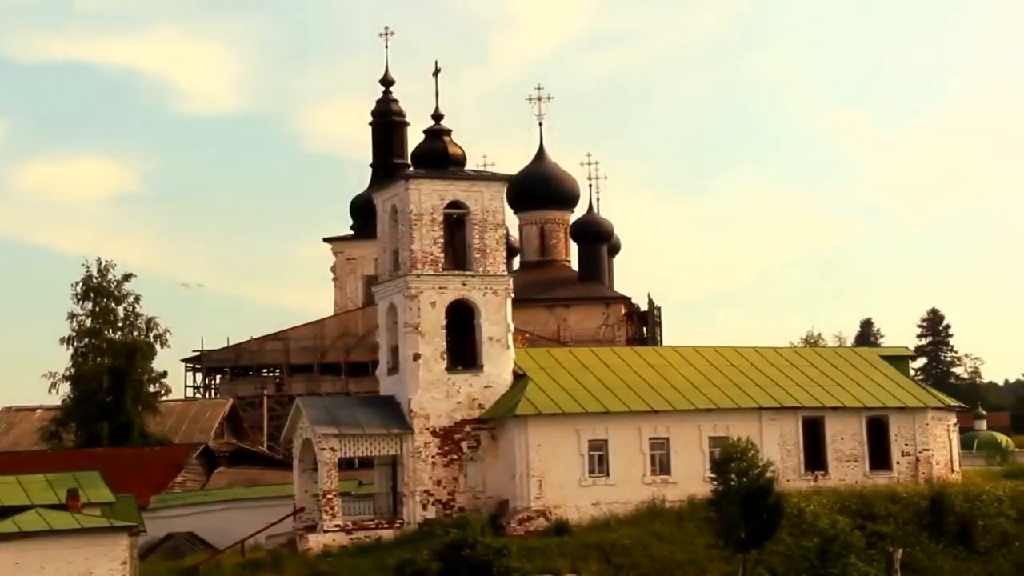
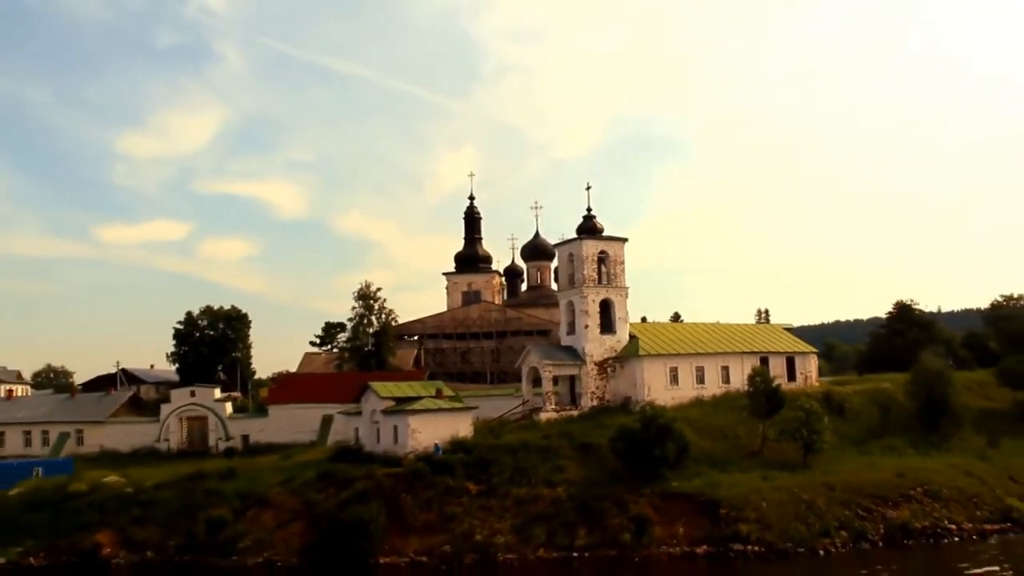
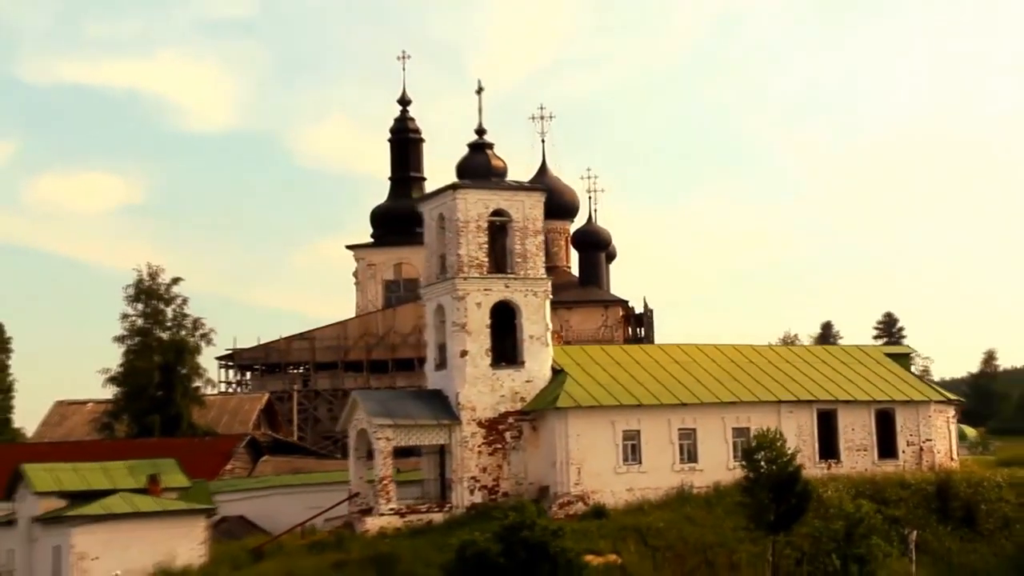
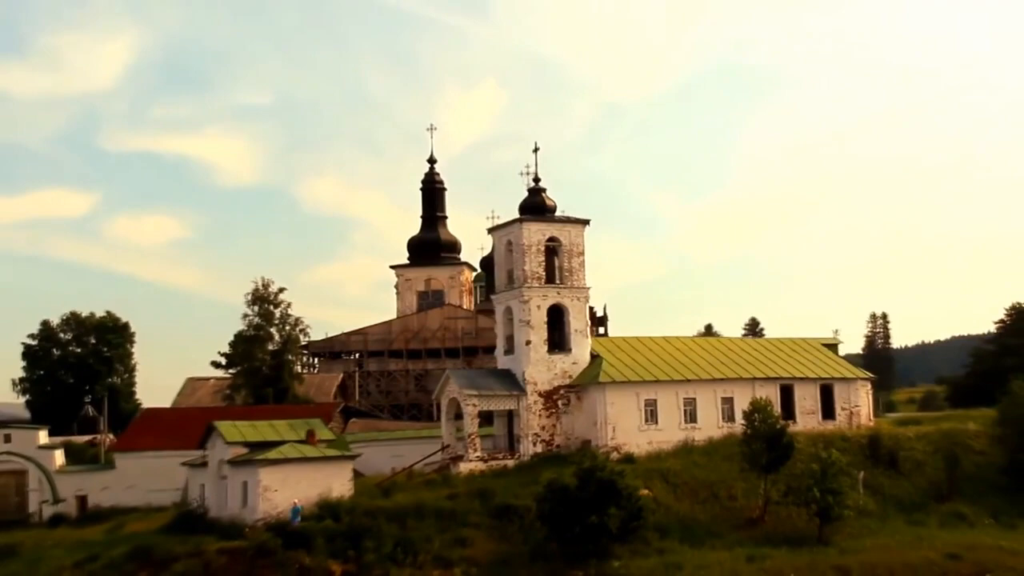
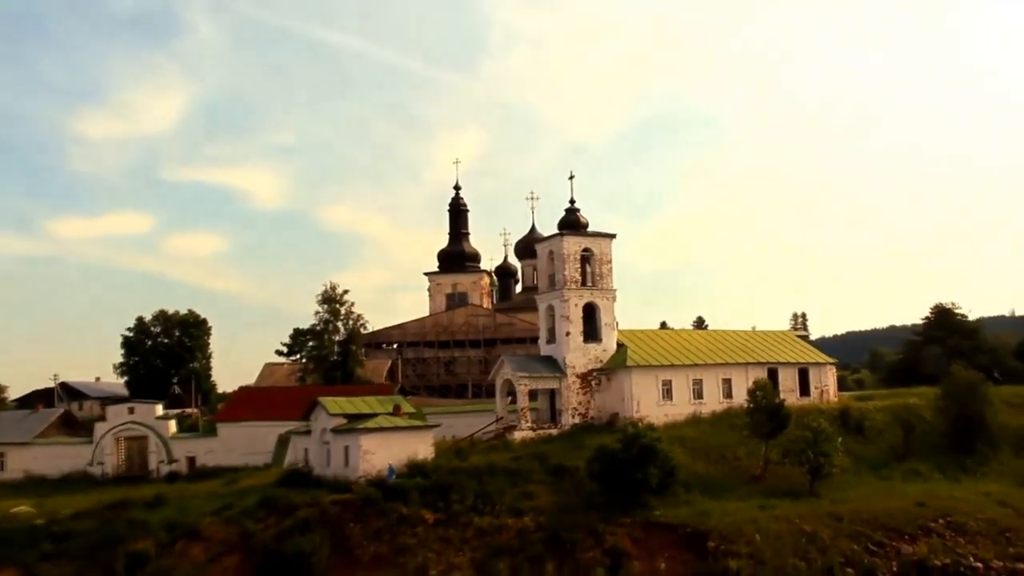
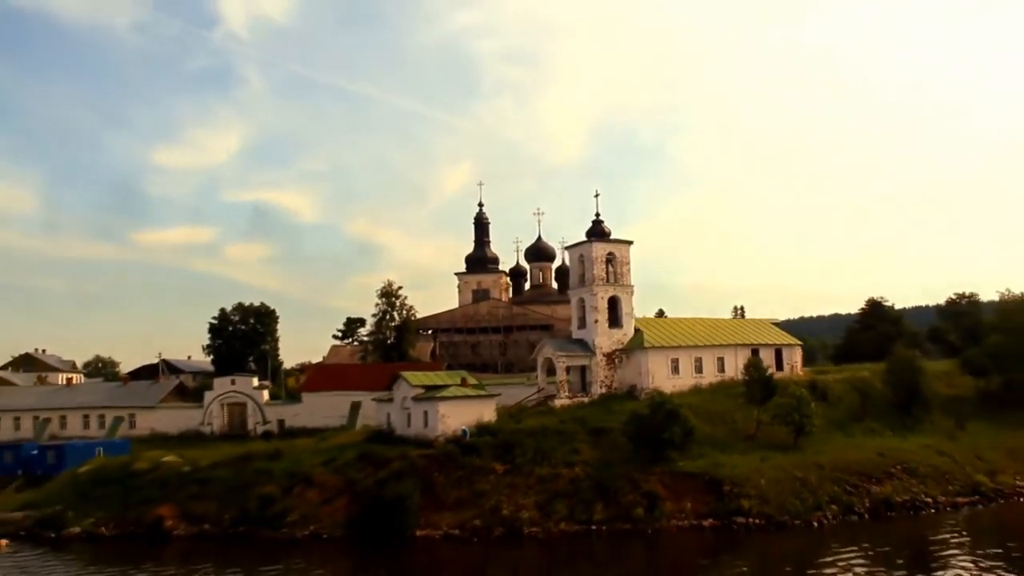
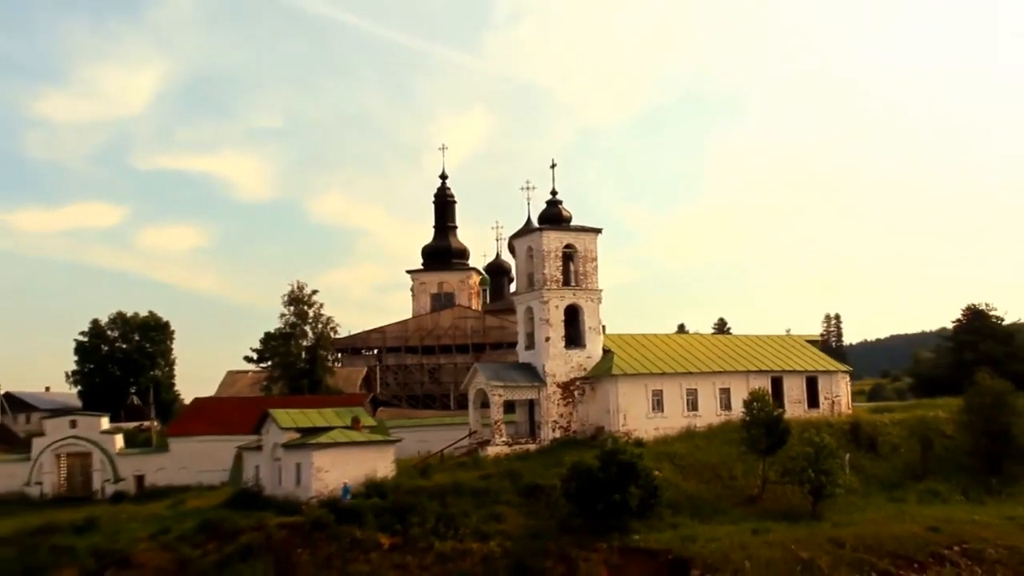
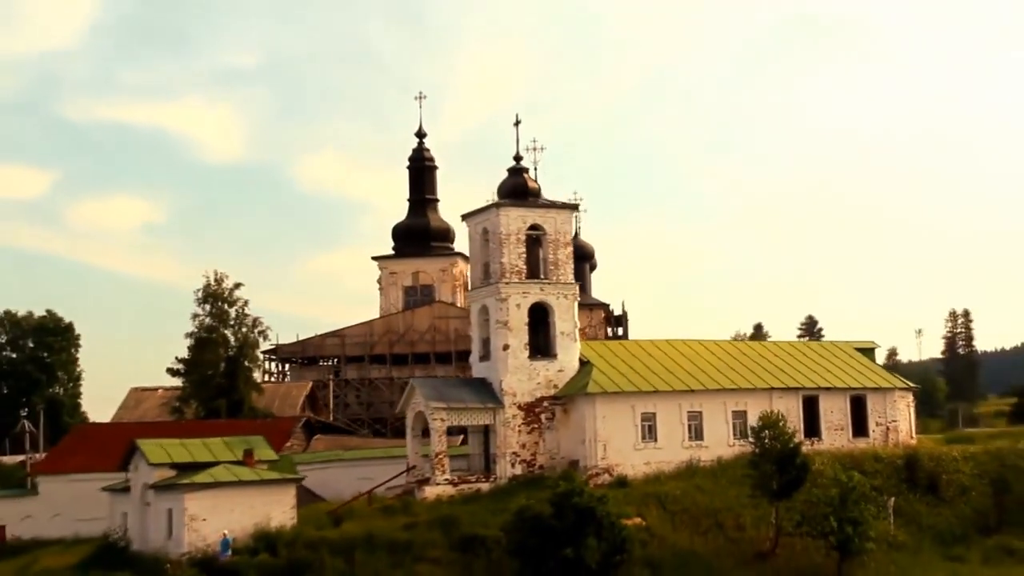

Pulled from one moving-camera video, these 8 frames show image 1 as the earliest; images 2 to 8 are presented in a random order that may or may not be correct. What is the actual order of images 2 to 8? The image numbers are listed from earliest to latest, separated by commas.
3, 8, 4, 7, 5, 2, 6
